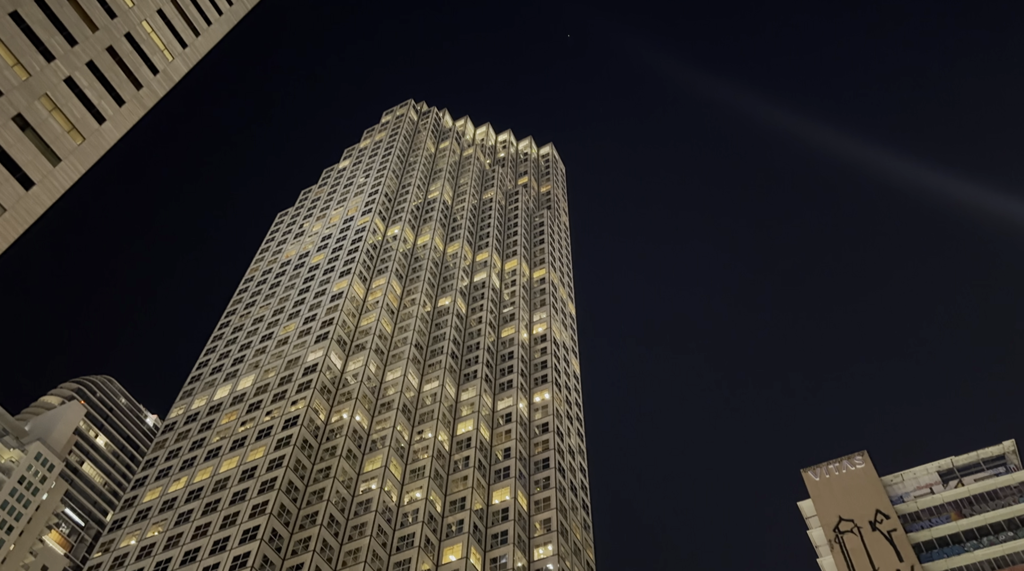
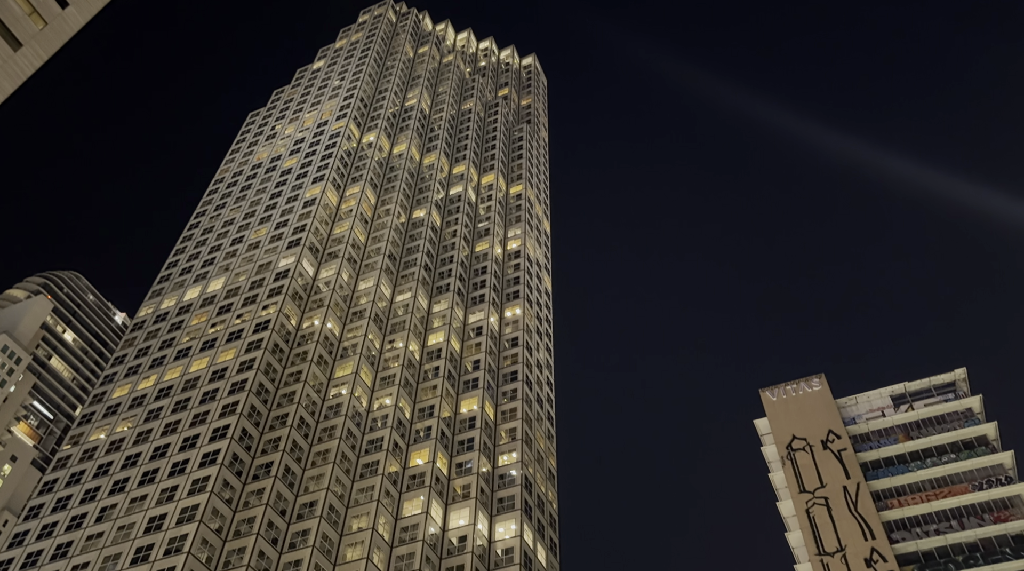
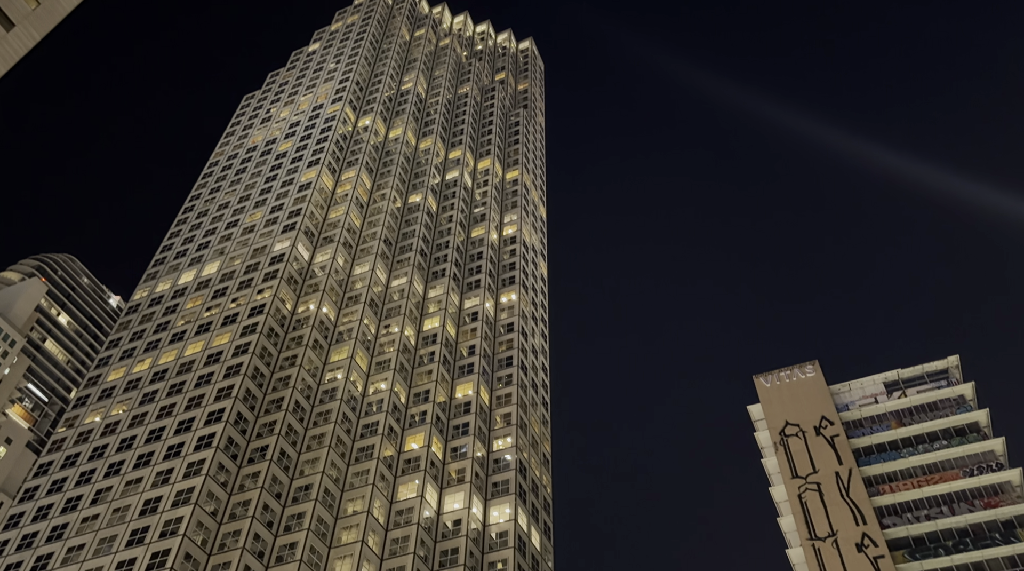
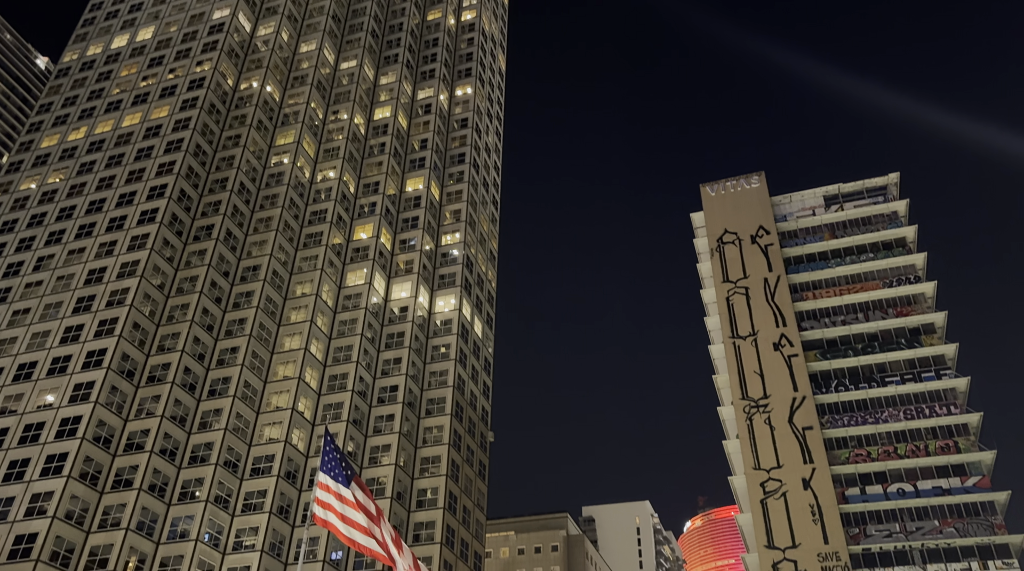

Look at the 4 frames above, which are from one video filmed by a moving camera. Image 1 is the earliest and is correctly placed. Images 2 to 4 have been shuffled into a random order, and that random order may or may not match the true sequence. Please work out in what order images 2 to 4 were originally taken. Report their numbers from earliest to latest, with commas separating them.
2, 3, 4
